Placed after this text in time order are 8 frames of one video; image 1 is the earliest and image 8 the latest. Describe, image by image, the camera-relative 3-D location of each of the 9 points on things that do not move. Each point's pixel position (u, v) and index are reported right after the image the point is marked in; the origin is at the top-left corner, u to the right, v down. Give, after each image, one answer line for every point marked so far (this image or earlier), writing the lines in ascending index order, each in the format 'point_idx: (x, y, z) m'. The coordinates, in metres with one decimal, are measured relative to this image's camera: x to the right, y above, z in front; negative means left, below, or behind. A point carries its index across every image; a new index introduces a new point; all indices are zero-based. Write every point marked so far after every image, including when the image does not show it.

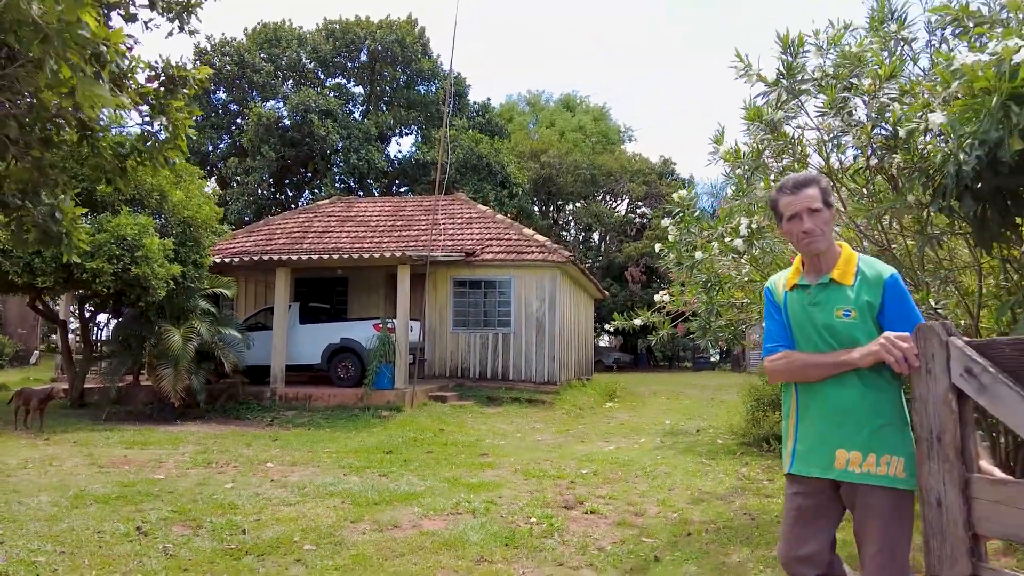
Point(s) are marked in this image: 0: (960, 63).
0: (+2.3, +1.2, +3.7) m
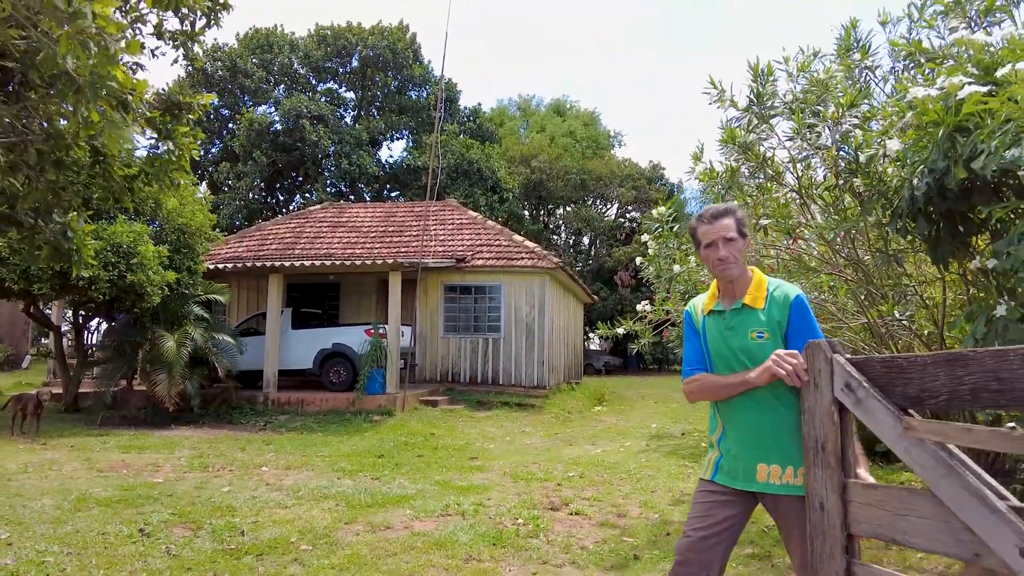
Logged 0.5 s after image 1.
0: (+2.2, +1.1, +4.0) m
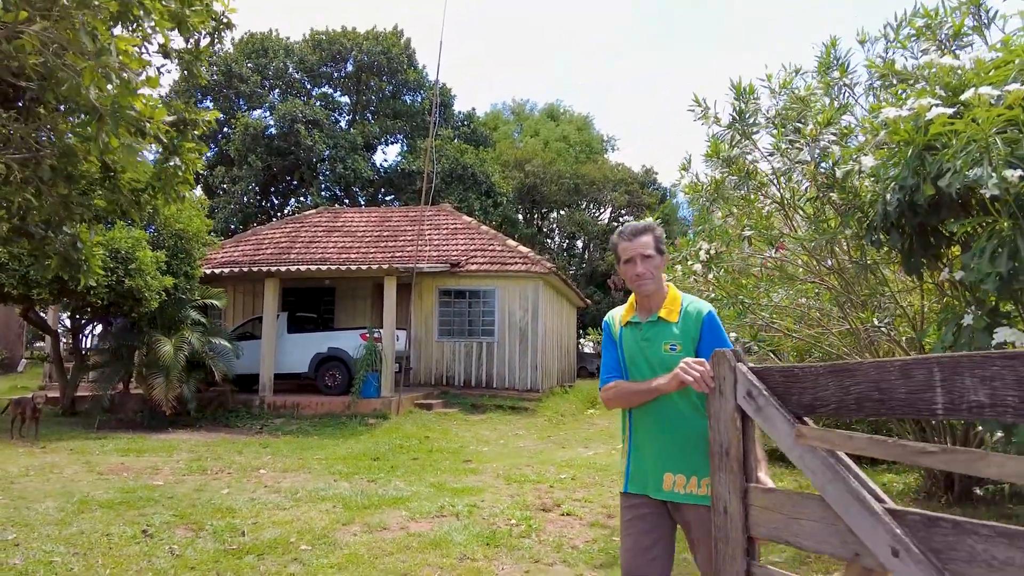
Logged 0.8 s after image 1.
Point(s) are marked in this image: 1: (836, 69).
0: (+2.2, +1.0, +4.2) m
1: (+2.4, +1.6, +5.2) m
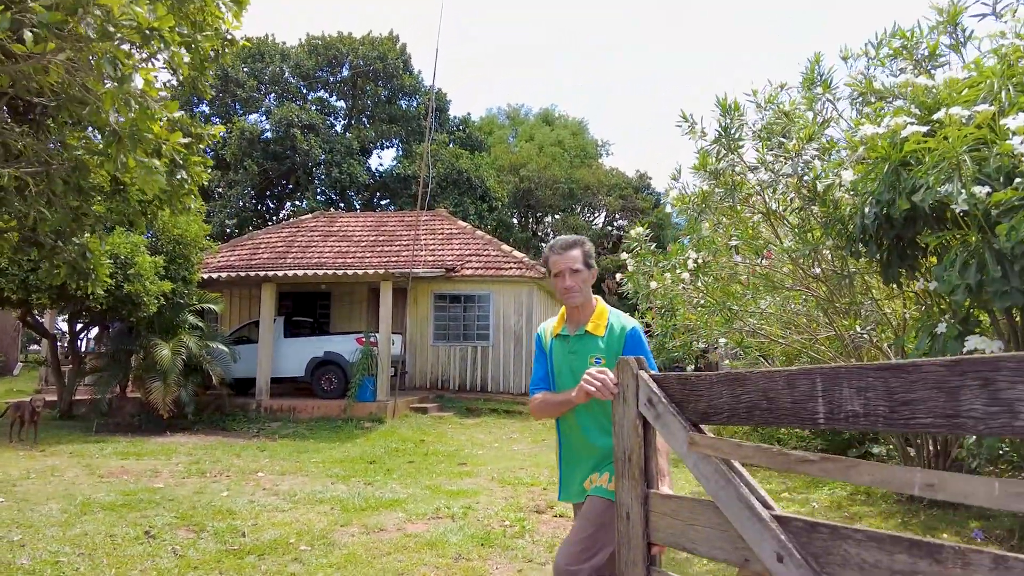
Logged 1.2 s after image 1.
0: (+2.2, +0.9, +4.4) m
1: (+2.3, +1.5, +5.4) m
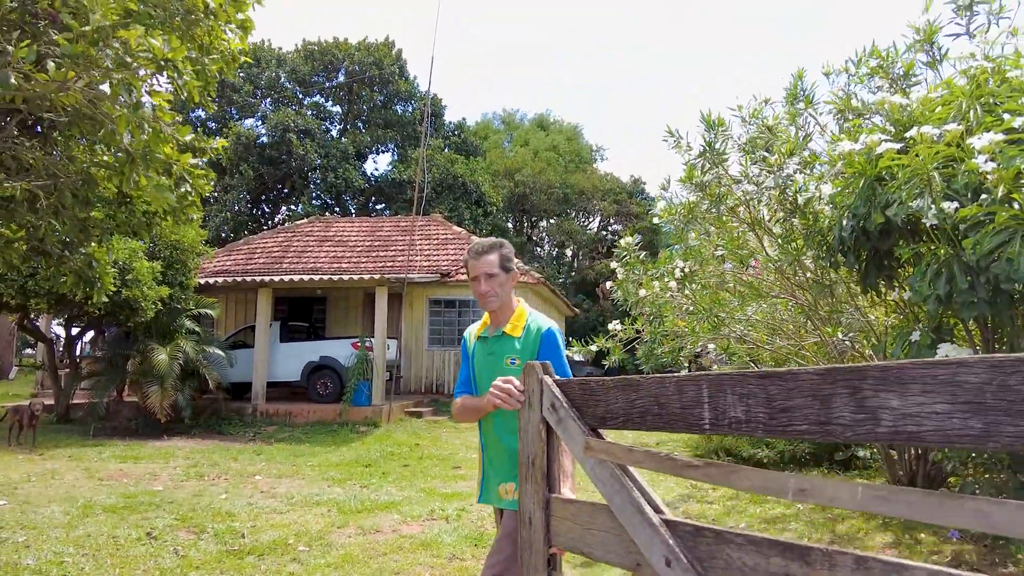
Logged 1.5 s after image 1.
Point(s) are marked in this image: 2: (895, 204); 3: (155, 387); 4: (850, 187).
0: (+2.1, +0.9, +4.6) m
1: (+2.3, +1.5, +5.6) m
2: (+2.2, +0.5, +4.1) m
3: (-6.4, -1.8, +12.8) m
4: (+2.1, +0.6, +4.4) m
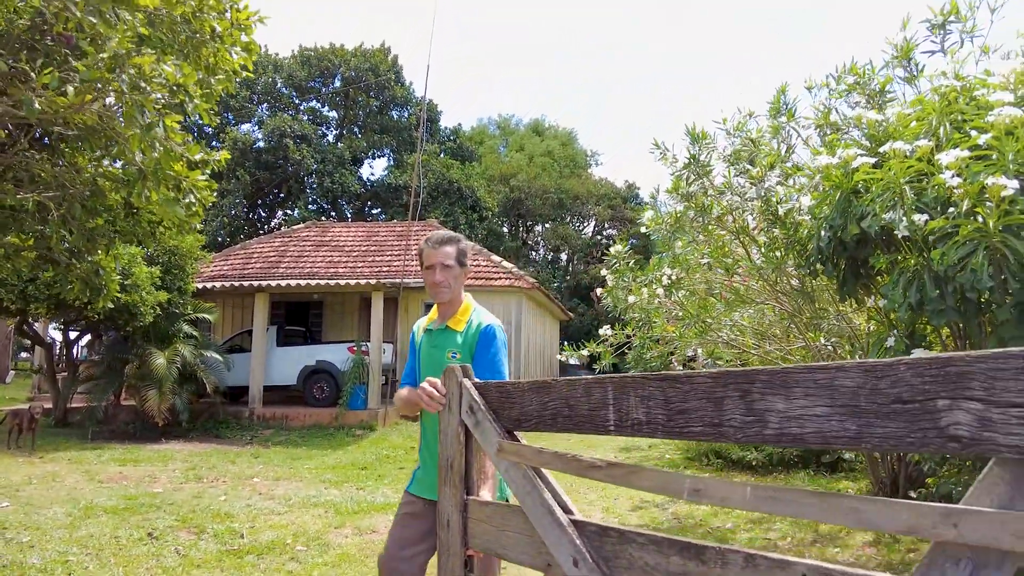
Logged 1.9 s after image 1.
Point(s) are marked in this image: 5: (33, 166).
0: (+2.1, +0.8, +4.8) m
1: (+2.2, +1.4, +5.8) m
2: (+2.1, +0.4, +4.2) m
3: (-6.5, -1.9, +12.9) m
4: (+2.1, +0.6, +4.6) m
5: (-3.0, +0.8, +4.5) m
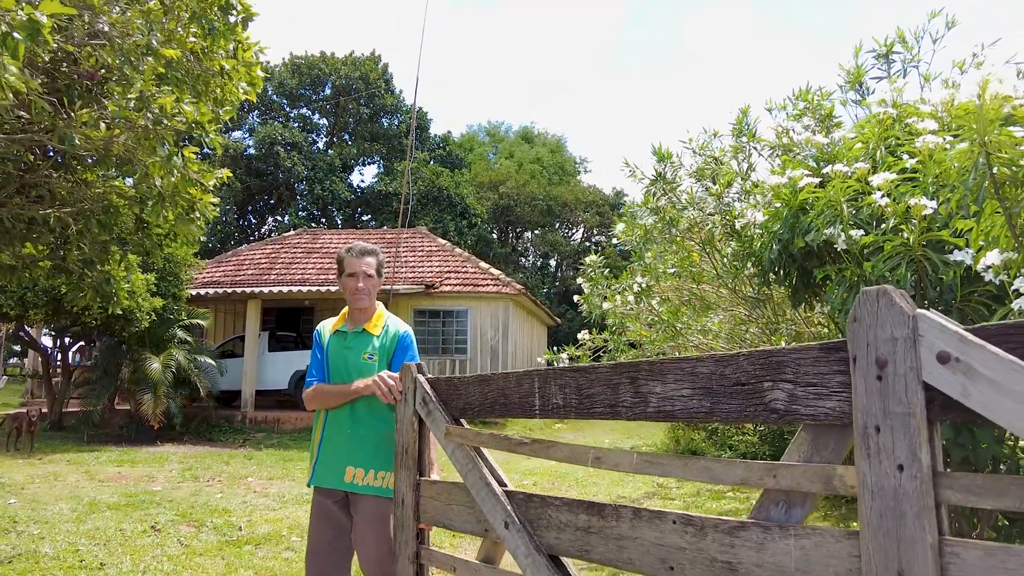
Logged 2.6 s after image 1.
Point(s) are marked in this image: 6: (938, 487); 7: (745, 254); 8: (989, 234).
0: (+1.9, +0.8, +5.2) m
1: (+2.1, +1.4, +6.3) m
2: (+2.0, +0.4, +4.7) m
3: (-6.8, -2.0, +13.3) m
4: (+1.9, +0.5, +5.1) m
5: (-3.2, +0.7, +4.9) m
6: (+0.8, -0.4, +1.3) m
7: (+1.9, +0.3, +5.6) m
8: (+2.3, +0.3, +3.4) m
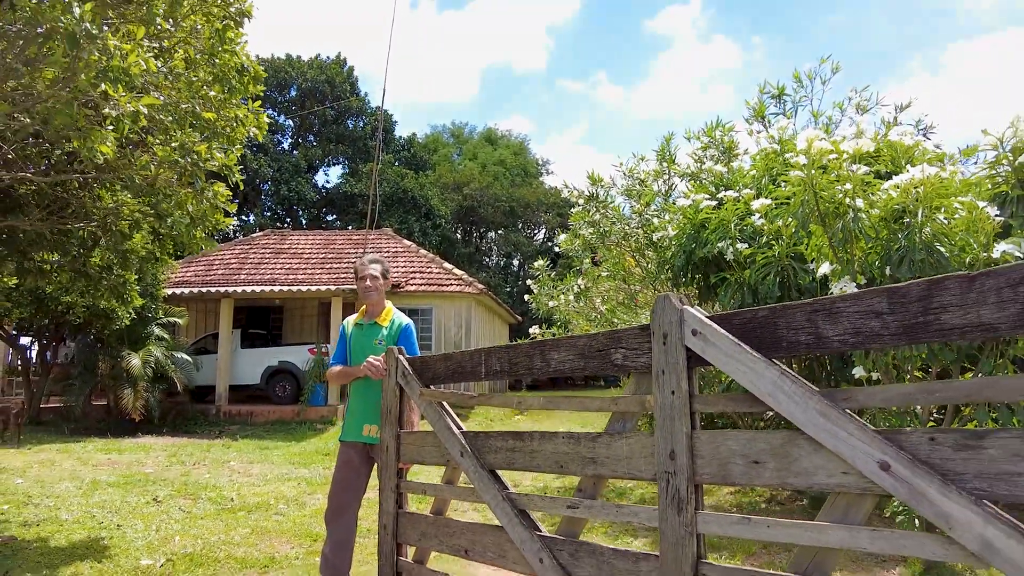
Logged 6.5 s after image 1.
0: (+1.5, +0.8, +6.4) m
1: (+1.6, +1.3, +7.4) m
2: (+1.6, +0.4, +5.9) m
3: (-7.6, -2.0, +14.0) m
4: (+1.5, +0.5, +6.3) m
5: (-3.5, +0.7, +5.8) m
6: (+0.6, -0.4, +2.4) m
7: (+1.5, +0.3, +6.7) m
8: (+2.0, +0.2, +4.6) m
